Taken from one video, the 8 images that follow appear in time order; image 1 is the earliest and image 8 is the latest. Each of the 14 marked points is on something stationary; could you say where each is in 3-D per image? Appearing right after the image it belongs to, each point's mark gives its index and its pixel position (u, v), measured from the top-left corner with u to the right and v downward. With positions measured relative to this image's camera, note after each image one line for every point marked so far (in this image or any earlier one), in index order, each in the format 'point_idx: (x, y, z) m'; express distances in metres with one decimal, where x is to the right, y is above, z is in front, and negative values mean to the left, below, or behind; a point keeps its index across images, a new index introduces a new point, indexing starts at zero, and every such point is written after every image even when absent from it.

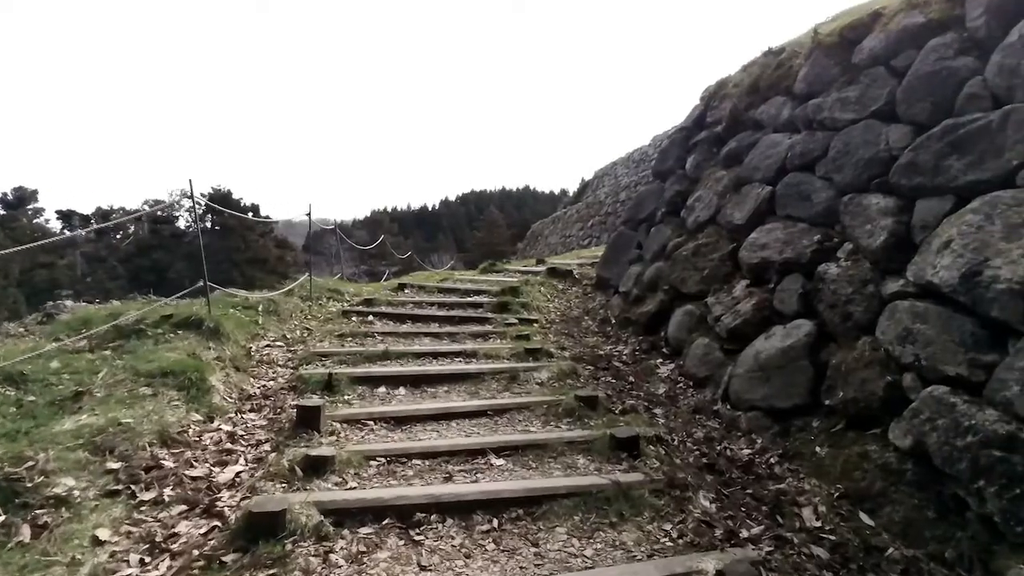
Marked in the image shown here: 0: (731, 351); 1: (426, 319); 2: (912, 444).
0: (+1.5, -0.4, +3.7) m
1: (-0.9, -0.3, +5.6) m
2: (+1.7, -0.7, +2.4) m
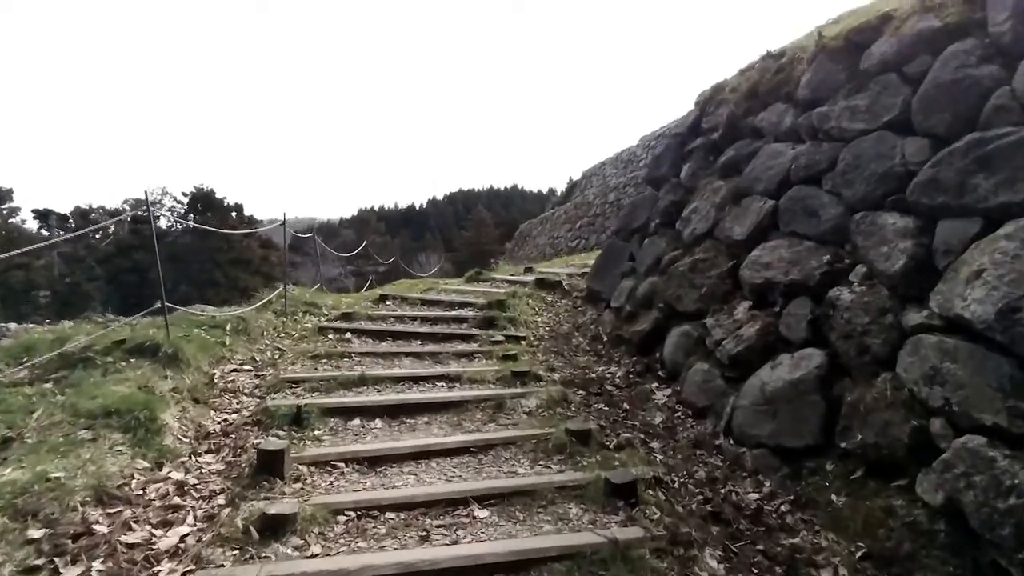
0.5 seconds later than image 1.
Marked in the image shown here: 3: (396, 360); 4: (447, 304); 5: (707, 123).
0: (+1.4, -0.6, +3.4) m
1: (-1.0, -0.5, +5.3) m
2: (+1.7, -0.8, +2.1) m
3: (-1.0, -0.6, +4.7) m
4: (-0.8, -0.2, +6.5) m
5: (+1.8, +1.6, +5.2) m
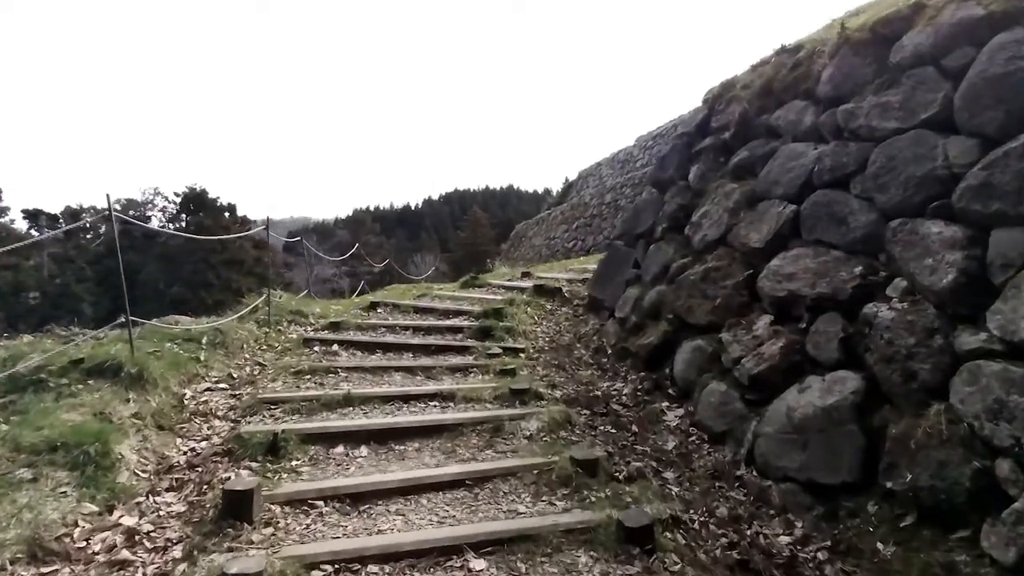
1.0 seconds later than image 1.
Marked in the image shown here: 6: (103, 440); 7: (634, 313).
0: (+1.4, -0.6, +3.1) m
1: (-1.0, -0.5, +5.0) m
2: (+1.7, -0.9, +1.8) m
3: (-1.0, -0.7, +4.3) m
4: (-0.8, -0.3, +6.2) m
5: (+1.8, +1.5, +4.9) m
6: (-1.9, -0.7, +2.6) m
7: (+1.0, -0.2, +4.7) m
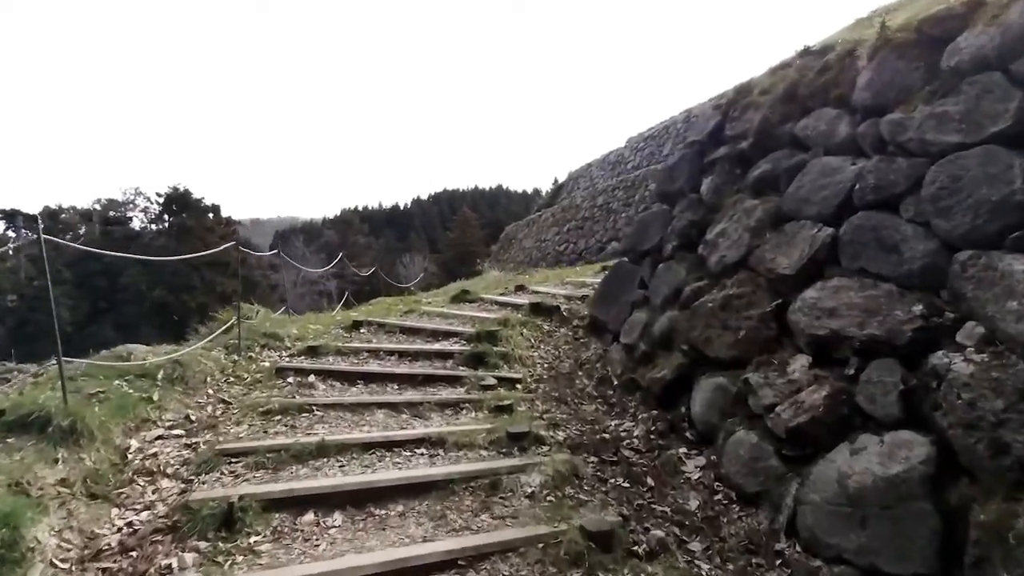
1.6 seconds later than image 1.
0: (+1.4, -0.8, +2.7) m
1: (-1.1, -0.7, +4.5) m
2: (+1.7, -1.1, +1.4) m
3: (-1.0, -0.9, +3.9) m
4: (-0.8, -0.5, +5.7) m
5: (+1.8, +1.3, +4.5) m
6: (-1.9, -0.9, +2.1) m
7: (+1.0, -0.4, +4.3) m
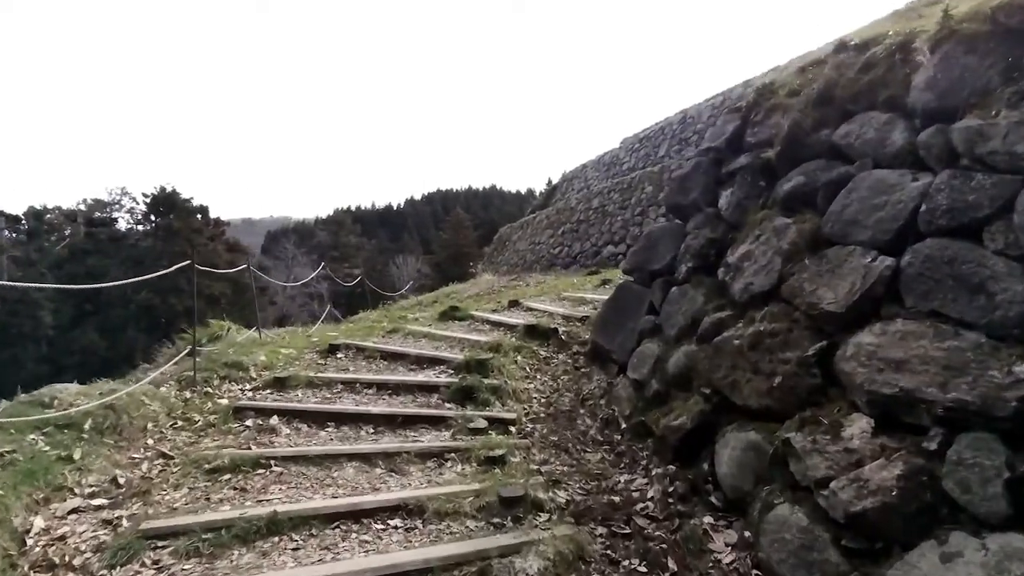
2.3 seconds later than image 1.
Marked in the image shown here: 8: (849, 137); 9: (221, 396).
0: (+1.3, -1.0, +2.1) m
1: (-1.1, -0.9, +3.9) m
2: (+1.7, -1.3, +0.9) m
3: (-1.1, -1.1, +3.3) m
4: (-0.9, -0.7, +5.1) m
5: (+1.7, +1.1, +4.0) m
6: (-2.0, -1.1, +1.6) m
7: (+1.0, -0.6, +3.7) m
8: (+1.9, +0.9, +3.1) m
9: (-2.2, -0.8, +4.1) m
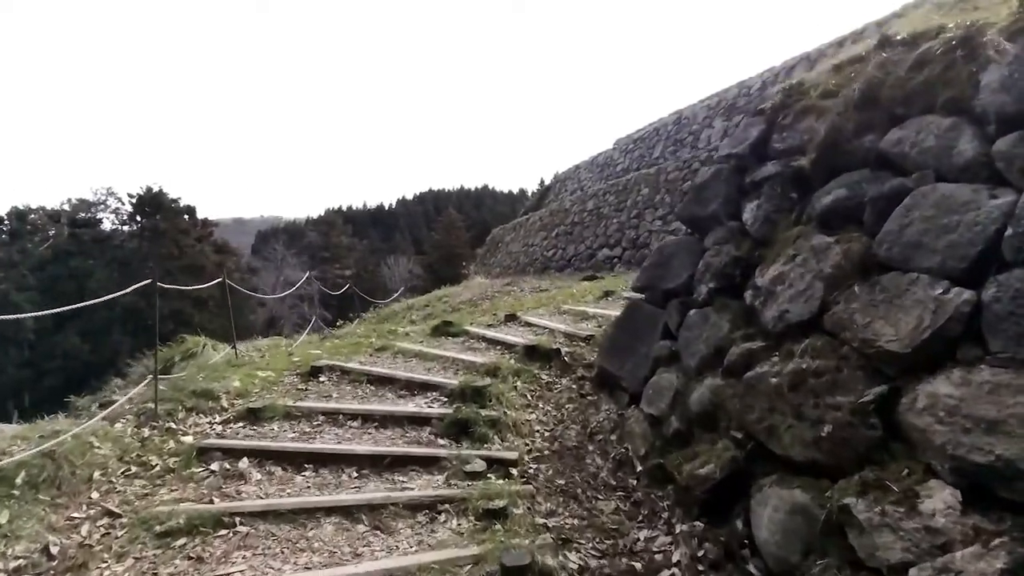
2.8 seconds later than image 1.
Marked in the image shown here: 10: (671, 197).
0: (+1.4, -1.2, +1.7) m
1: (-1.1, -1.1, +3.5) m
2: (+1.7, -1.4, +0.4) m
3: (-1.0, -1.2, +2.8) m
4: (-0.9, -0.8, +4.7) m
5: (+1.7, +0.9, +3.6) m
6: (-1.9, -1.3, +1.1) m
7: (+1.0, -0.8, +3.3) m
8: (+1.9, +0.7, +2.7) m
9: (-2.2, -1.0, +3.7) m
10: (+4.5, +2.6, +15.9) m
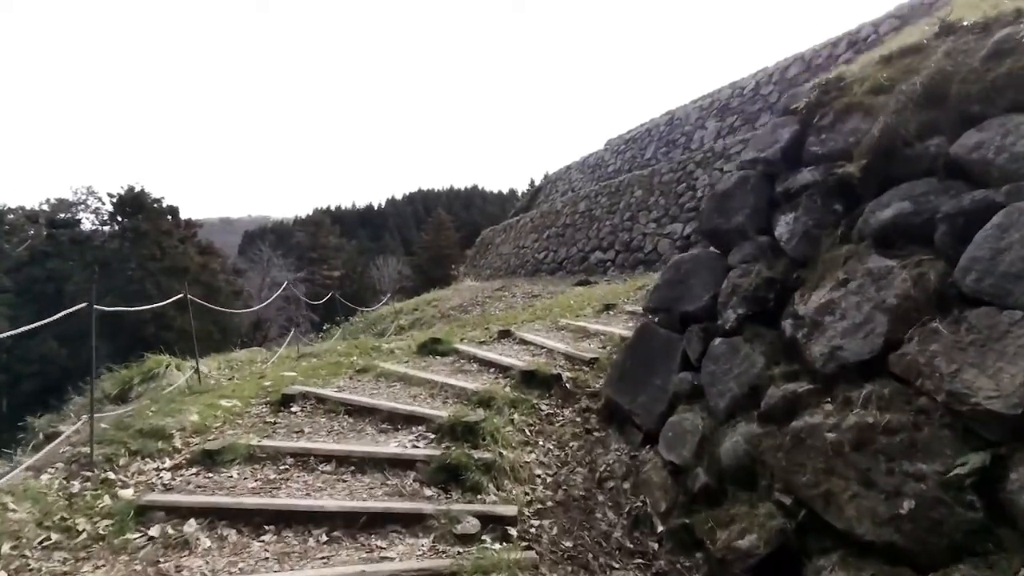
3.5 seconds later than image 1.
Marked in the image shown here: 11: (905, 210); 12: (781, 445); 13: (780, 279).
0: (+1.4, -1.3, +1.2) m
1: (-1.1, -1.2, +2.9) m
2: (+1.8, -1.6, 0.0) m
3: (-1.0, -1.4, +2.3) m
4: (-1.0, -1.0, +4.2) m
5: (+1.7, +0.8, +3.1) m
6: (-1.9, -1.4, +0.5) m
7: (+1.0, -0.9, +2.8) m
8: (+1.9, +0.6, +2.3) m
9: (-2.2, -1.1, +3.1) m
10: (+4.3, +2.5, +15.4) m
11: (+1.8, +0.3, +2.5) m
12: (+1.2, -0.7, +2.5) m
13: (+1.4, +0.1, +3.0) m
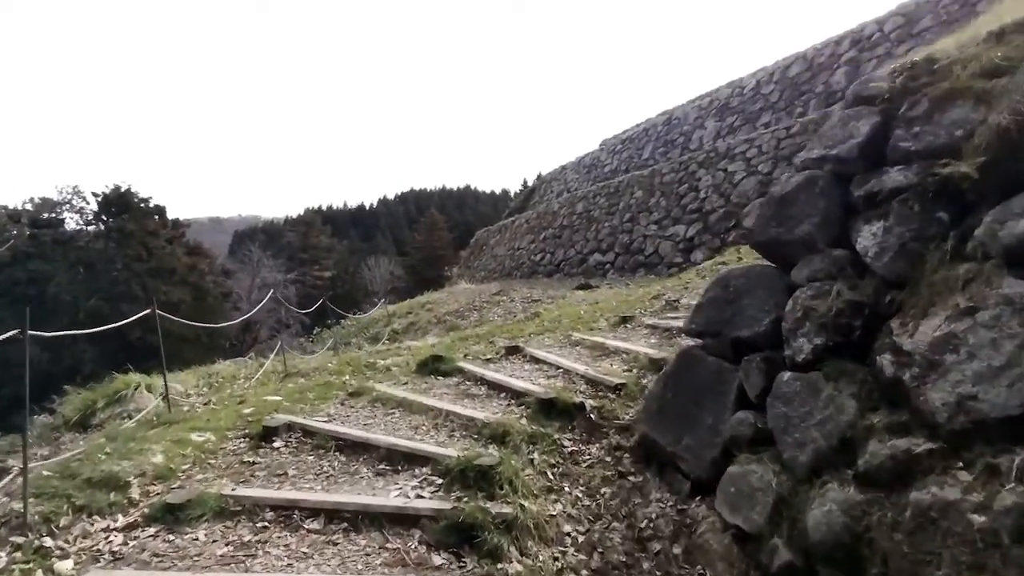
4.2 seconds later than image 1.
0: (+1.6, -1.4, +0.7) m
1: (-1.0, -1.3, +2.4) m
2: (+2.0, -1.7, -0.6) m
3: (-0.9, -1.5, +1.7) m
4: (-0.8, -1.1, +3.6) m
5: (+1.9, +0.7, +2.5) m
6: (-1.7, -1.5, 0.0) m
7: (+1.1, -1.0, +2.3) m
8: (+2.1, +0.4, +1.7) m
9: (-2.1, -1.2, +2.5) m
10: (+4.3, +2.4, +14.9) m
11: (+1.9, +0.2, +1.9) m
12: (+1.4, -0.8, +1.9) m
13: (+1.6, -0.1, +2.4) m
